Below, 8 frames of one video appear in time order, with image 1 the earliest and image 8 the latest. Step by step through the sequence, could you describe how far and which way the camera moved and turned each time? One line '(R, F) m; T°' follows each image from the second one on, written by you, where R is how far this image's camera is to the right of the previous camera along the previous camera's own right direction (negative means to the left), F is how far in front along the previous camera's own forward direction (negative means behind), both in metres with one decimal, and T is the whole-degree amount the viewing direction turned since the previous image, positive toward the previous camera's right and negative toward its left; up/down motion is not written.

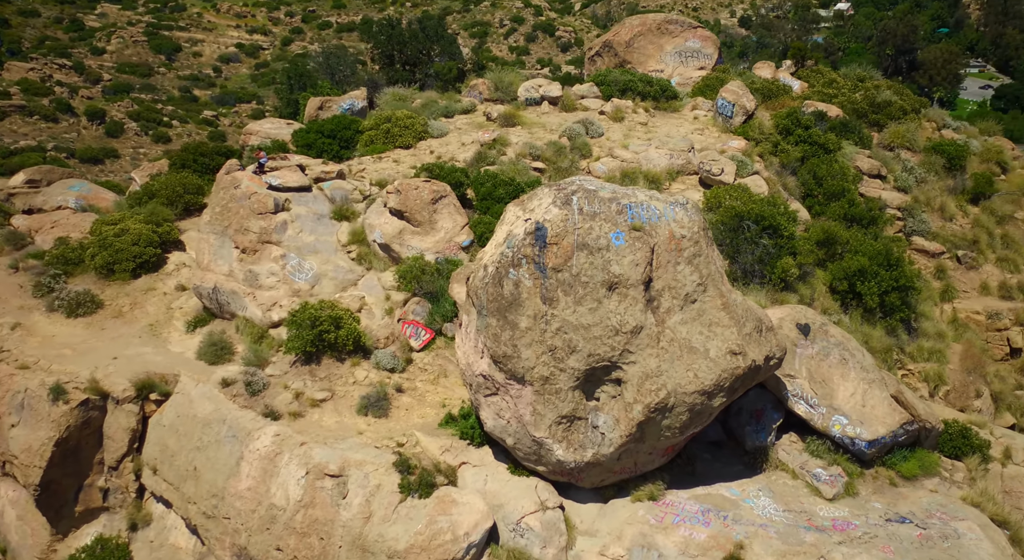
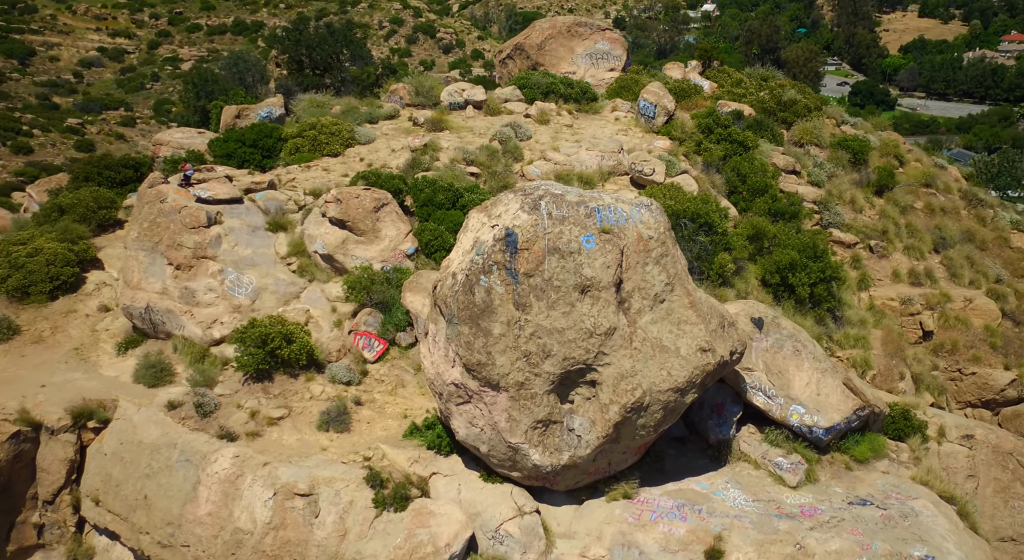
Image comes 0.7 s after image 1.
(-0.7, +0.1) m; +7°
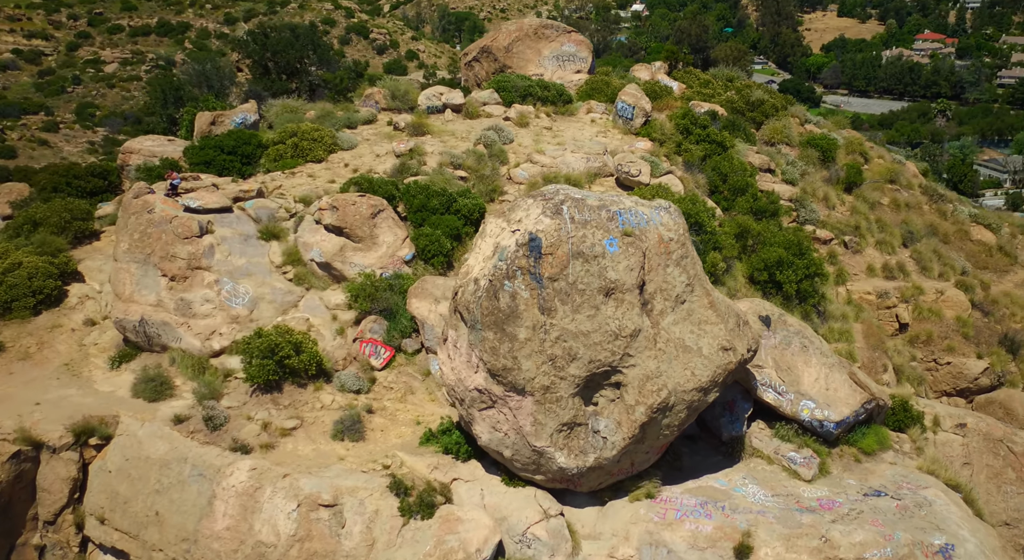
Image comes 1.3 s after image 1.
(-0.8, 0.0) m; +3°
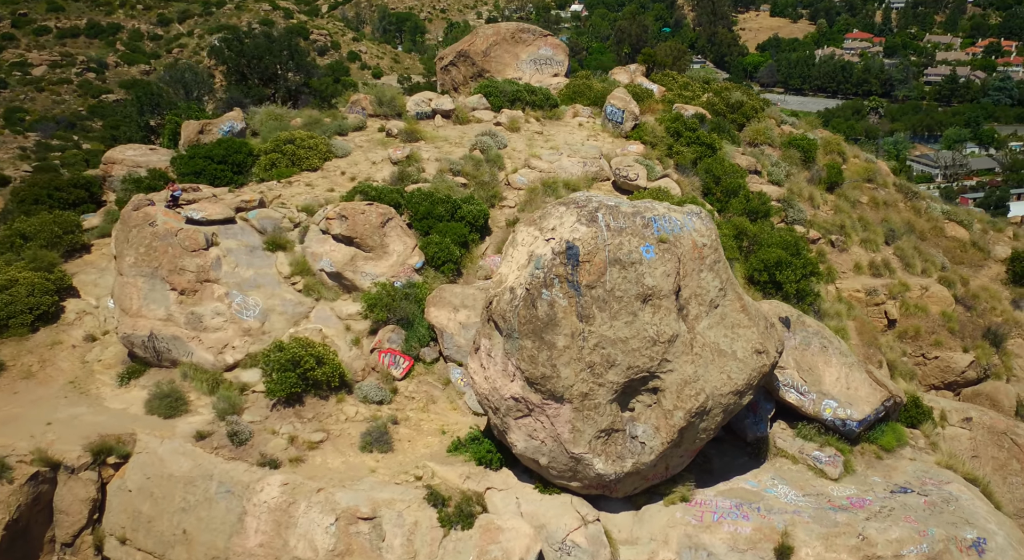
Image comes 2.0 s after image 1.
(-0.9, 0.0) m; +3°
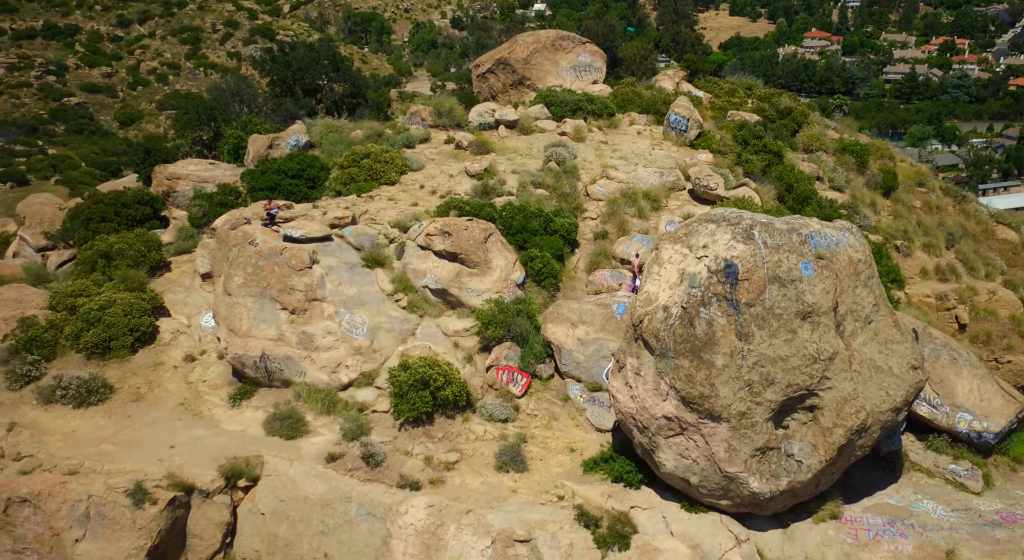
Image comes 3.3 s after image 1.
(-1.9, 0.0) m; 0°
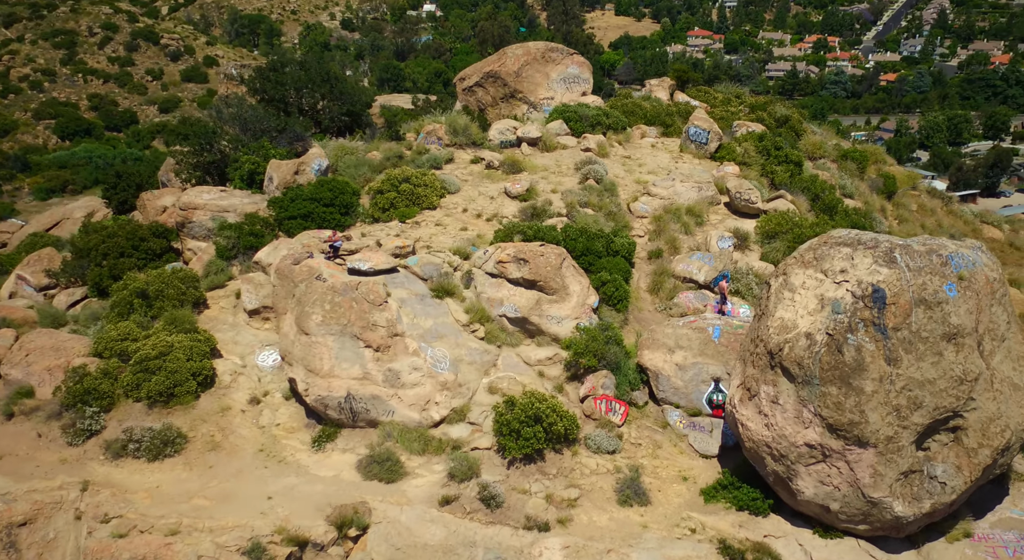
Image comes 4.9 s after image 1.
(-2.4, +0.3) m; +4°
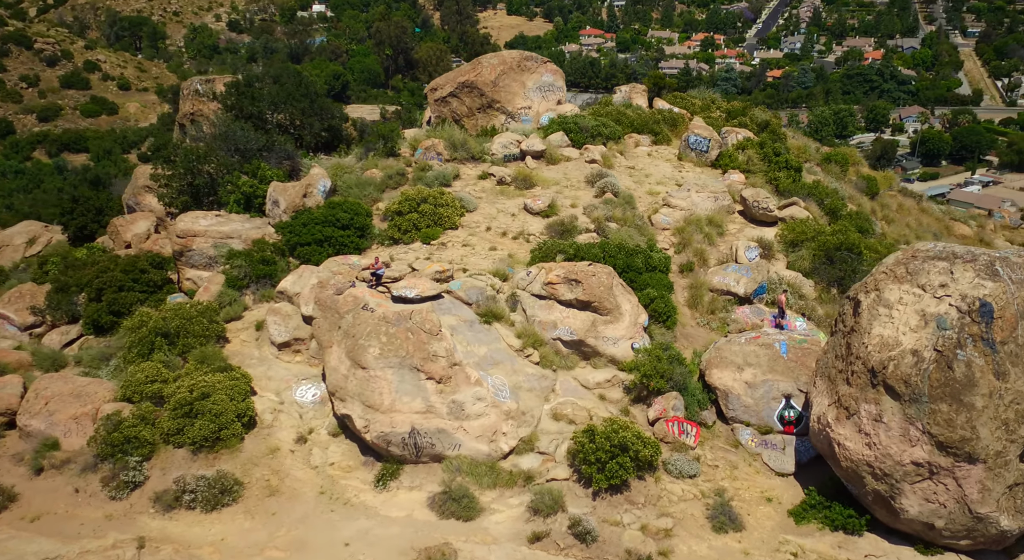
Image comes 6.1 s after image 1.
(-1.9, +0.4) m; +4°
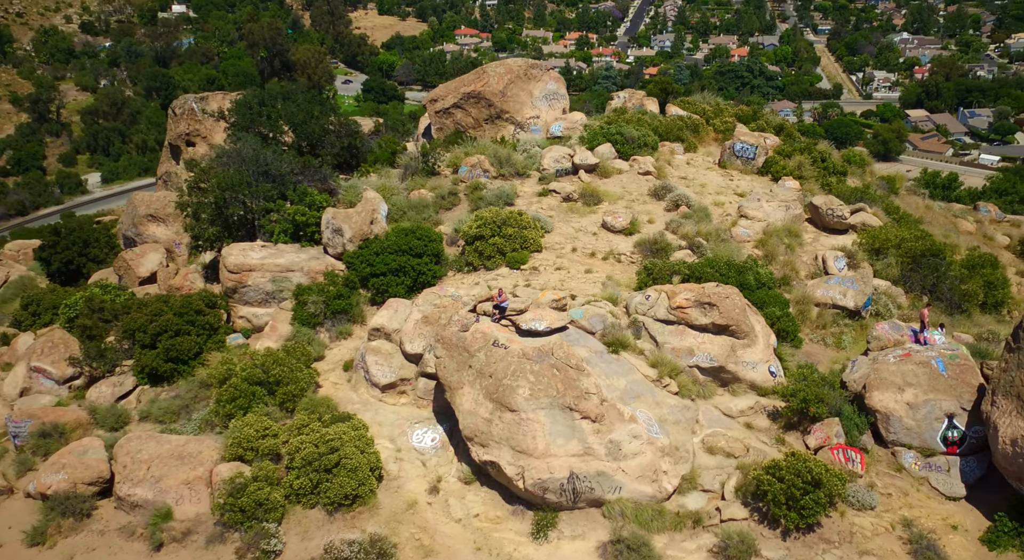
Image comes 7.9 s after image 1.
(-3.1, +0.8) m; +4°
